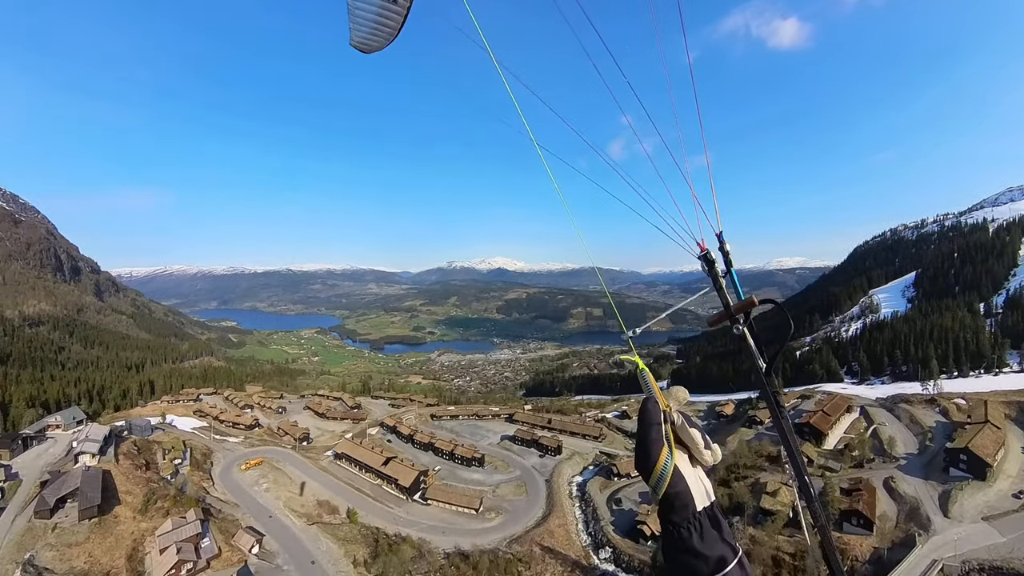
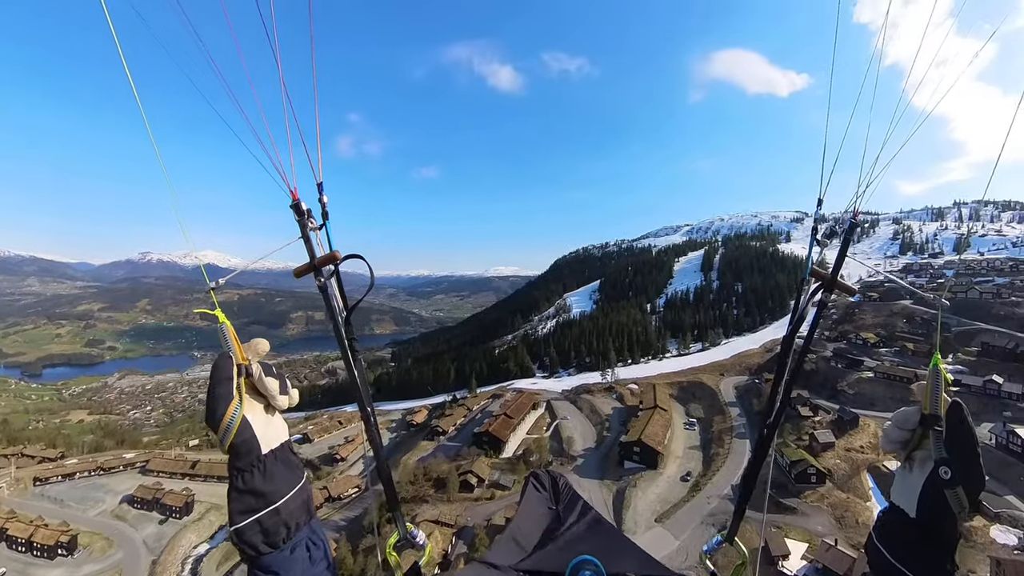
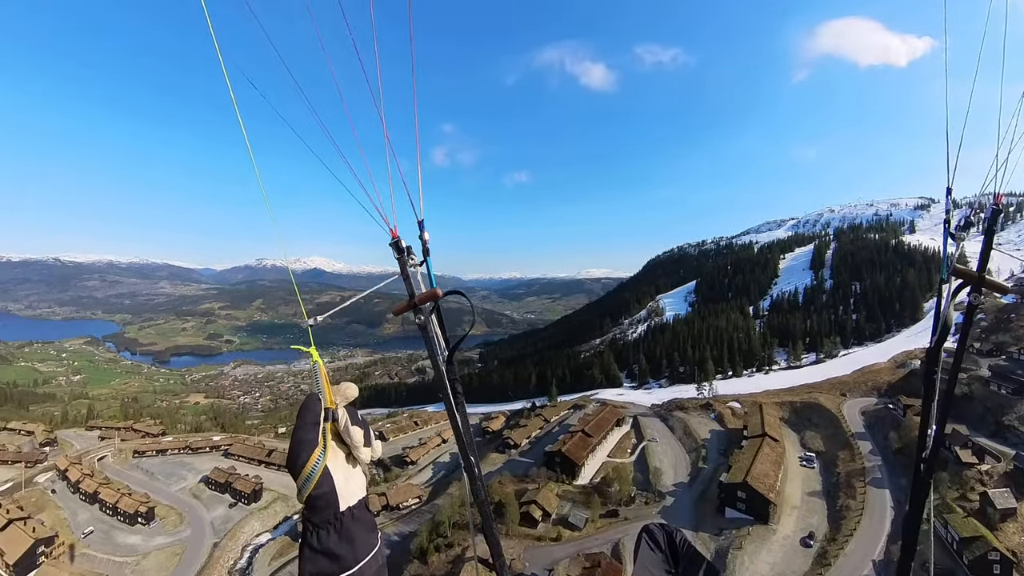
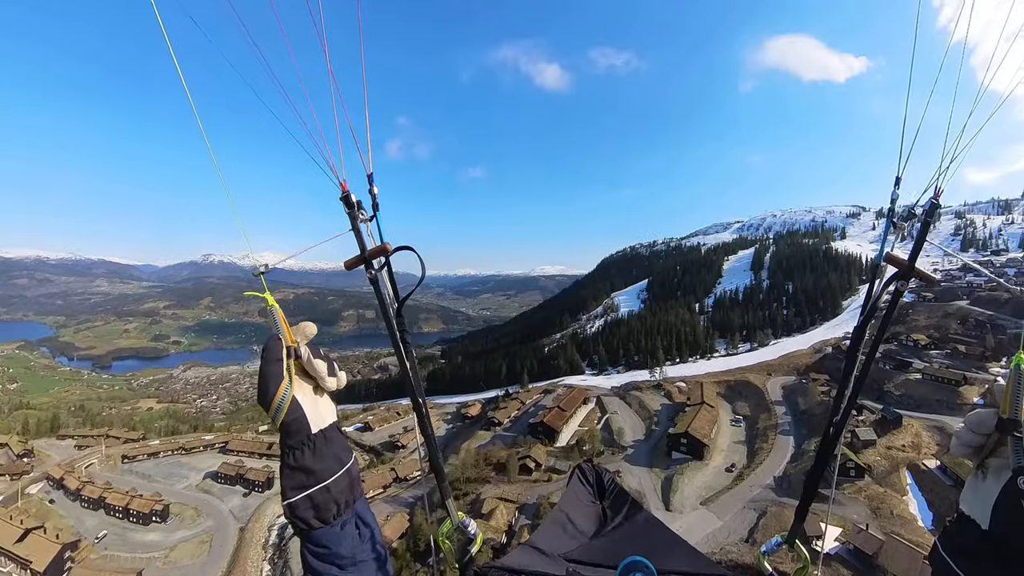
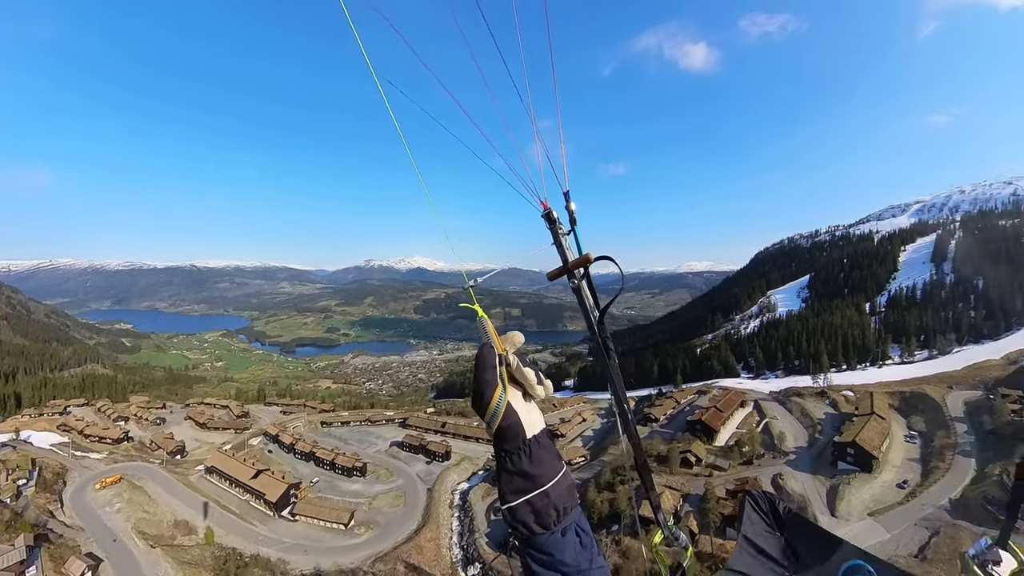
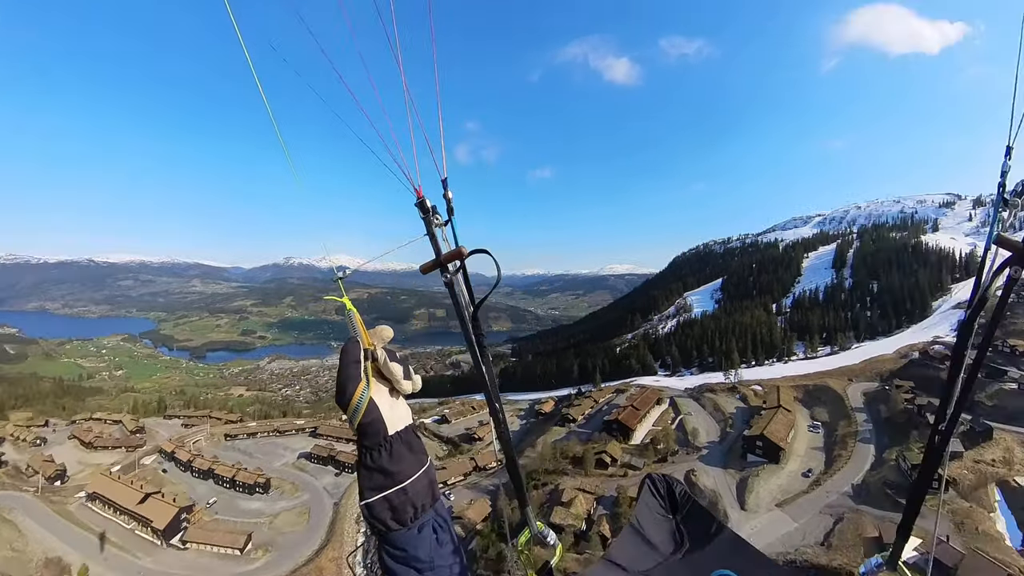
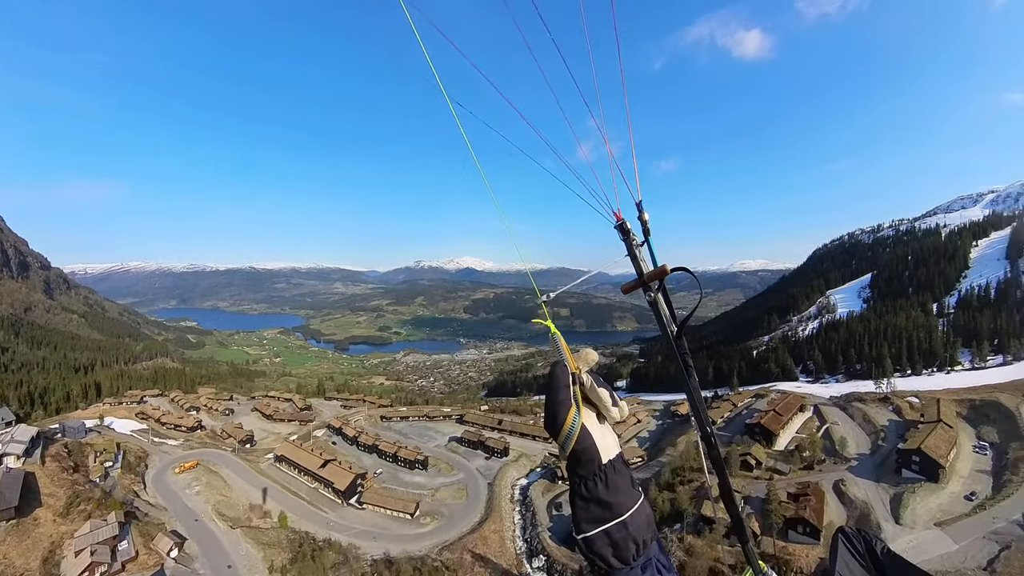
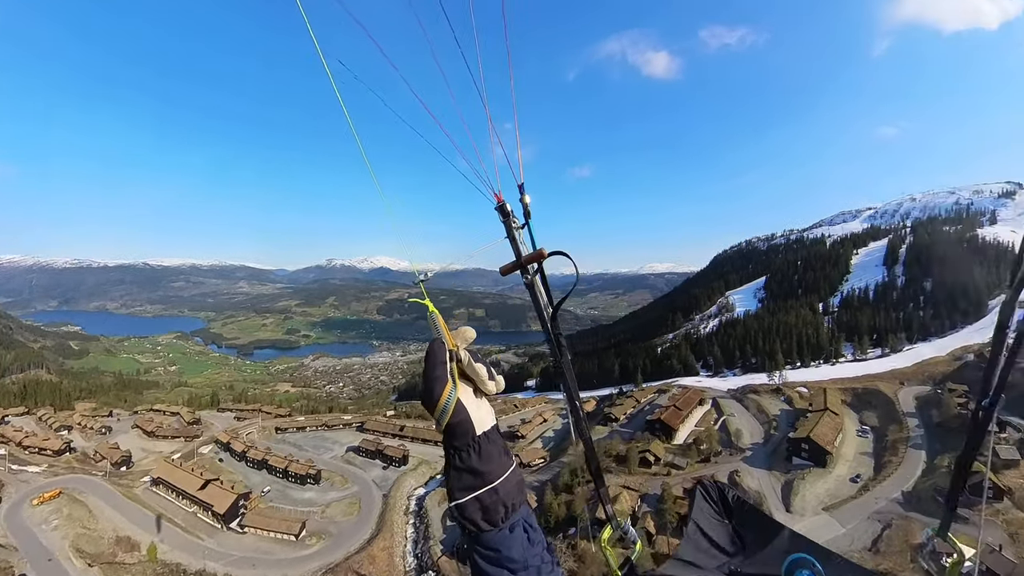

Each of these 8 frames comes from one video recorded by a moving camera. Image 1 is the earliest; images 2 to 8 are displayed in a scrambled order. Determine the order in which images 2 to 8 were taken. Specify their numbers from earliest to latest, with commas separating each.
7, 5, 8, 6, 4, 2, 3
